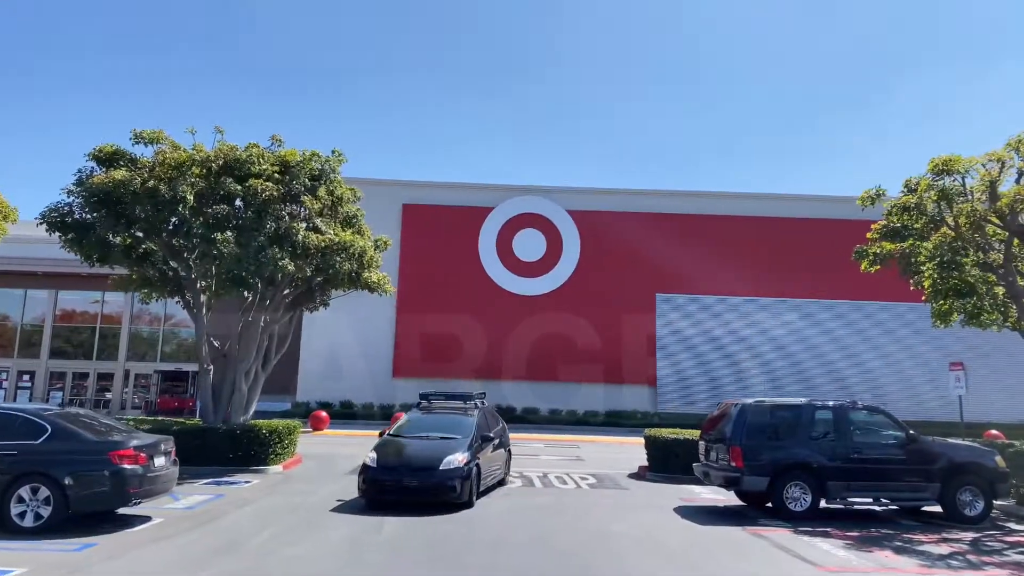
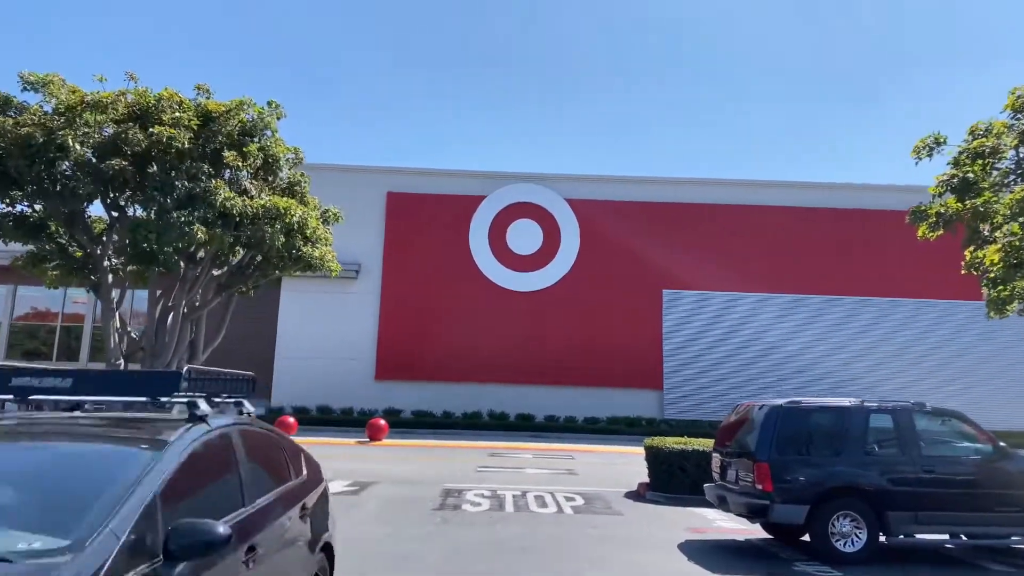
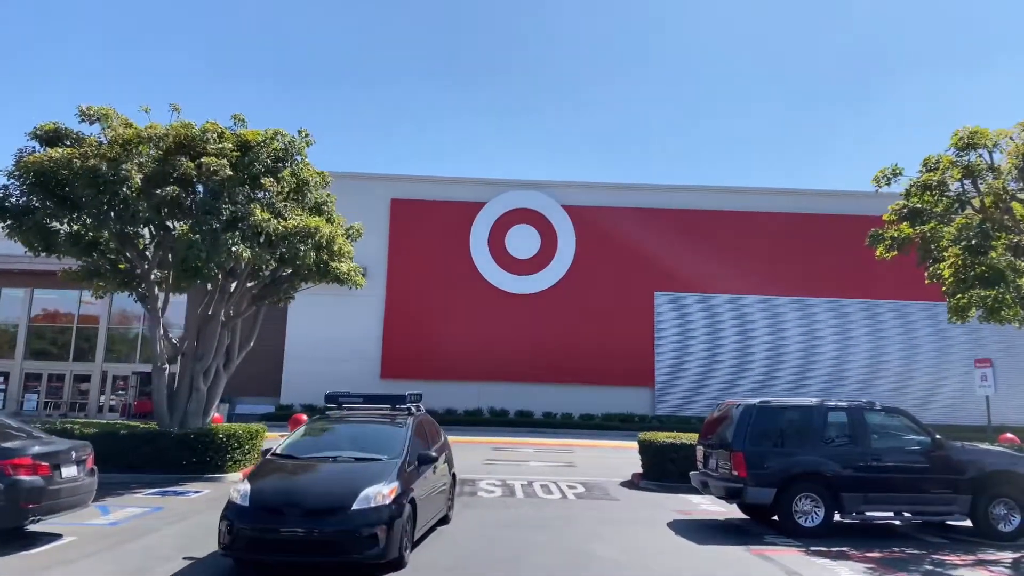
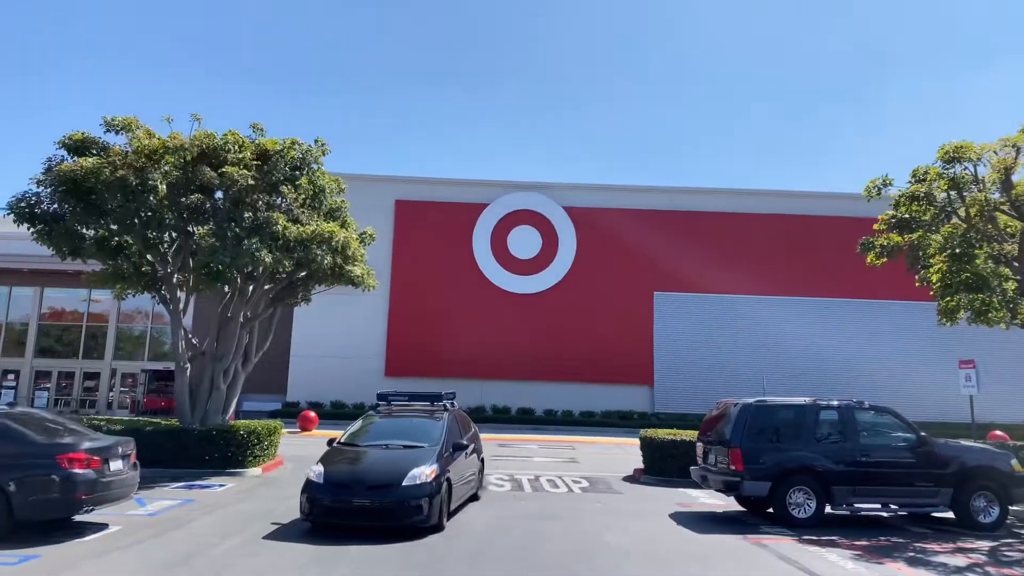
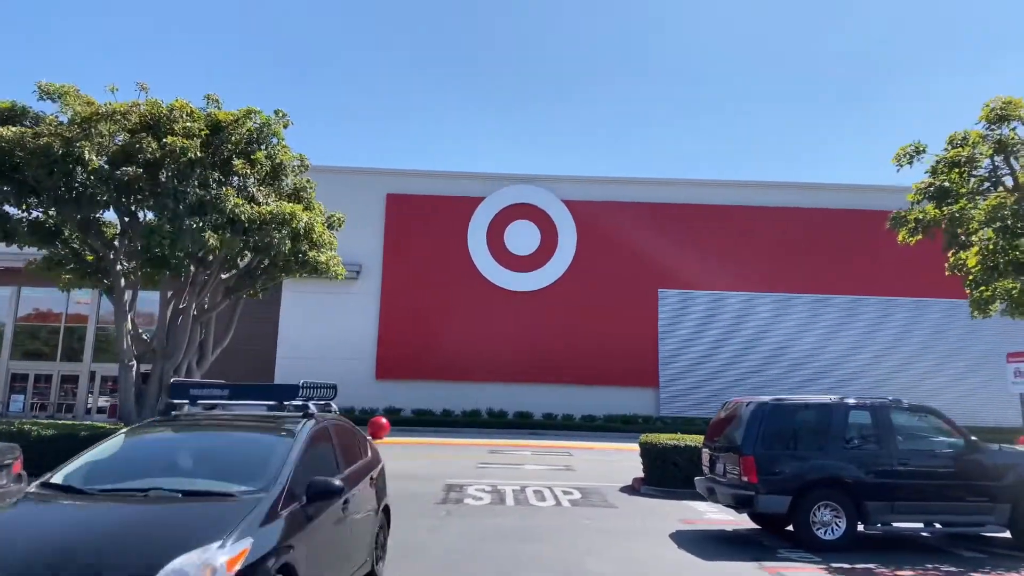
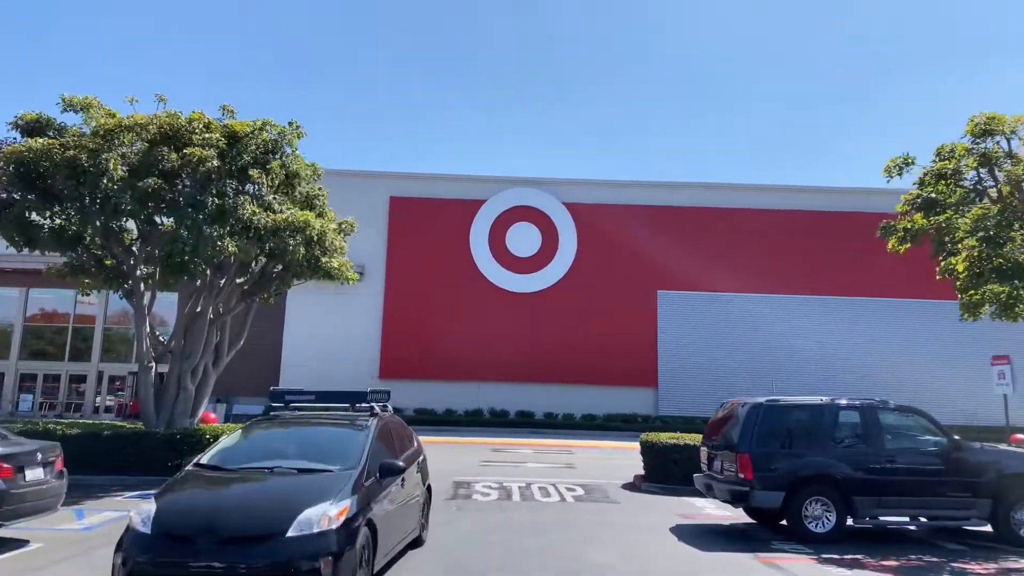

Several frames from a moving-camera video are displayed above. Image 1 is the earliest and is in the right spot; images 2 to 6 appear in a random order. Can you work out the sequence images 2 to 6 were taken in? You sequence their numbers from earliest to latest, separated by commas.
4, 3, 6, 5, 2
